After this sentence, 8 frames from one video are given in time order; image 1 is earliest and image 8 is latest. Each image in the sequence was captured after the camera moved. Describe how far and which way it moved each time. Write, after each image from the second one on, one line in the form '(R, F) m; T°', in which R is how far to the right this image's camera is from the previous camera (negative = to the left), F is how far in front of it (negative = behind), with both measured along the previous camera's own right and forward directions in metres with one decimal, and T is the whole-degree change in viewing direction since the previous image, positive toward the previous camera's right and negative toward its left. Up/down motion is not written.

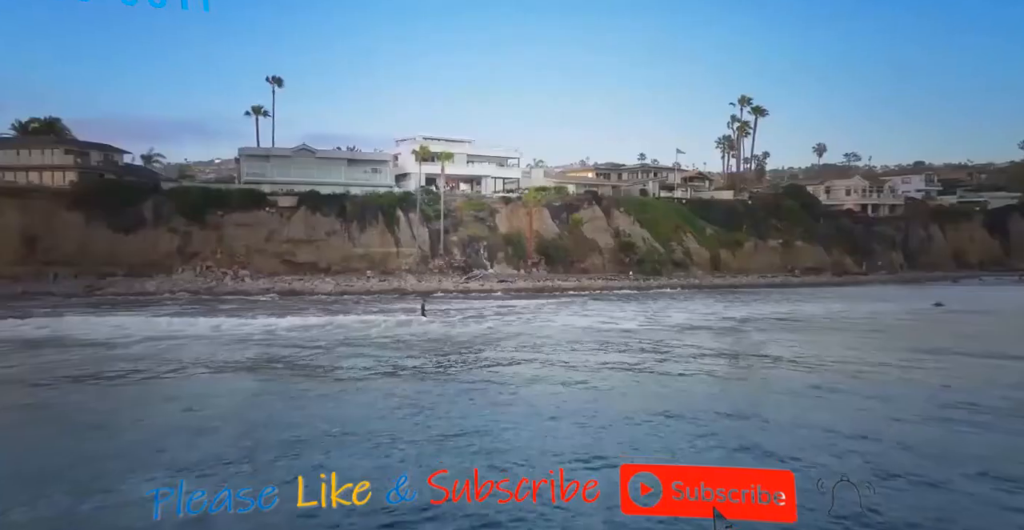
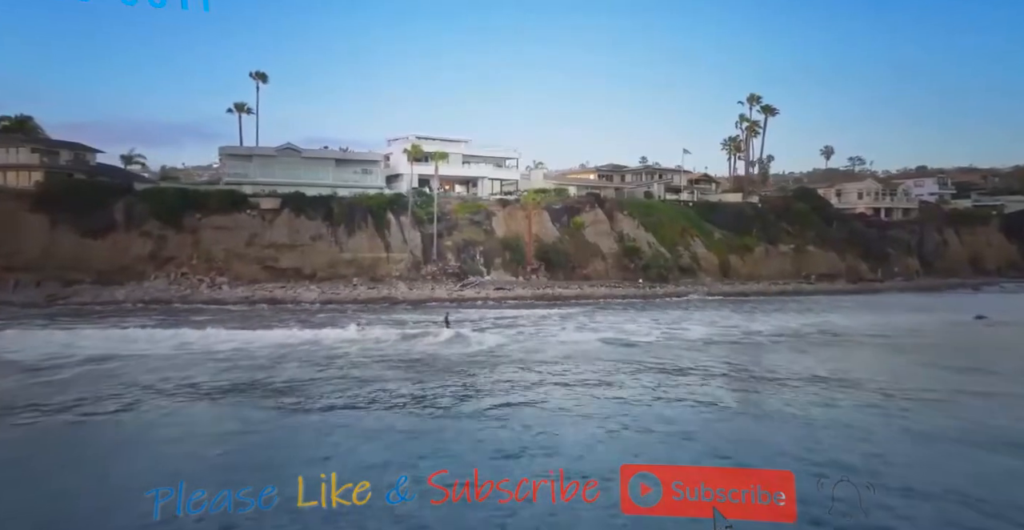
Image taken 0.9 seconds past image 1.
(0.0, +2.4) m; 0°
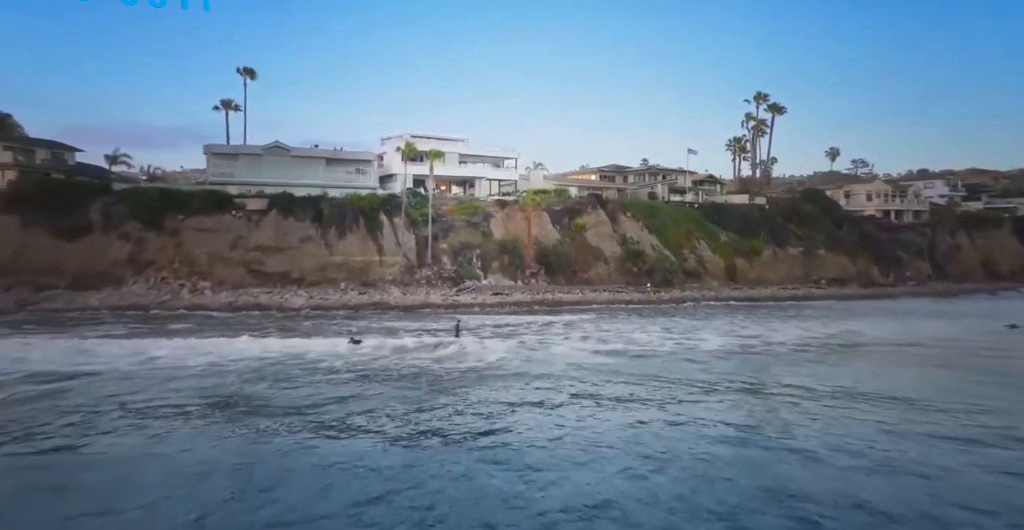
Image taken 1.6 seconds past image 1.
(0.0, +1.7) m; 0°
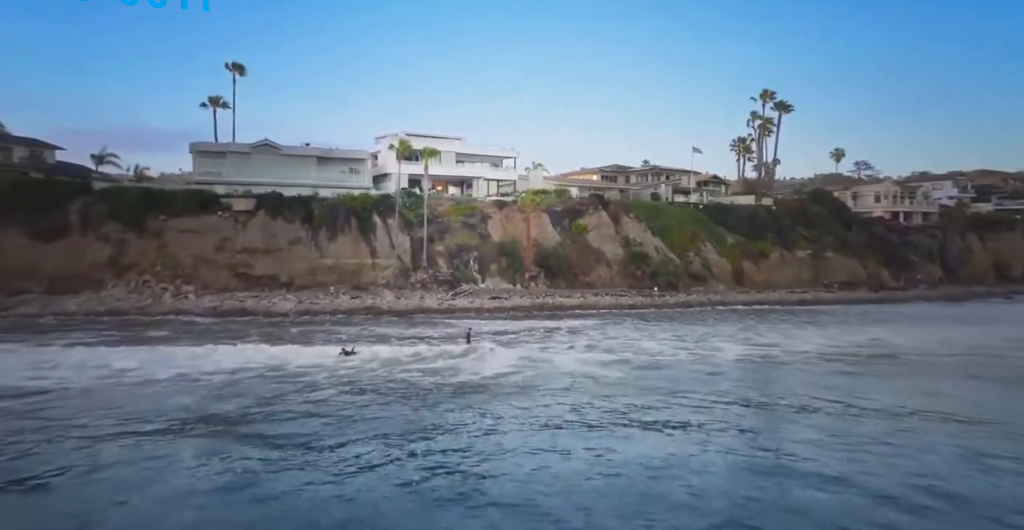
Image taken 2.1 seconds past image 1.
(0.0, +1.5) m; 0°
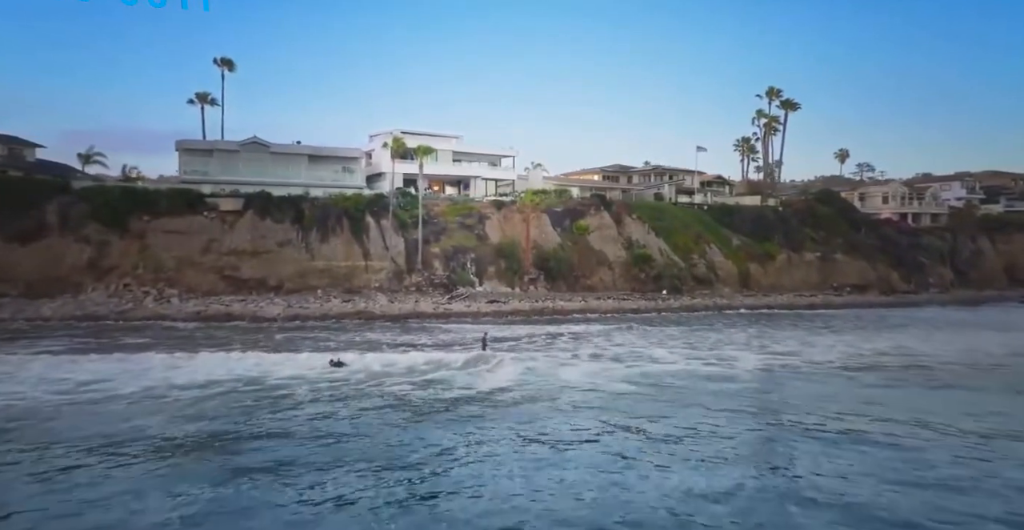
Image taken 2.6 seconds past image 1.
(0.0, +1.3) m; 0°
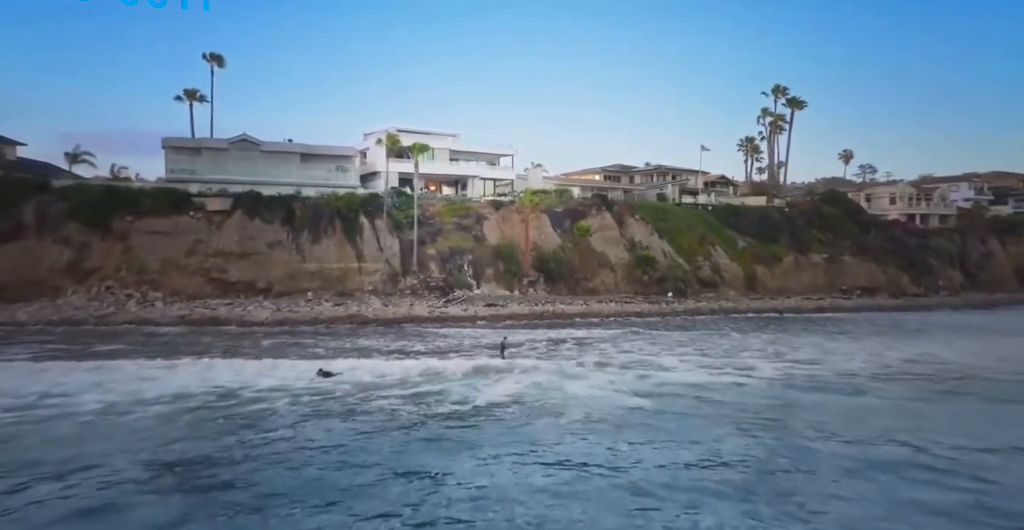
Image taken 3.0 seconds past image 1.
(0.0, +1.2) m; 0°
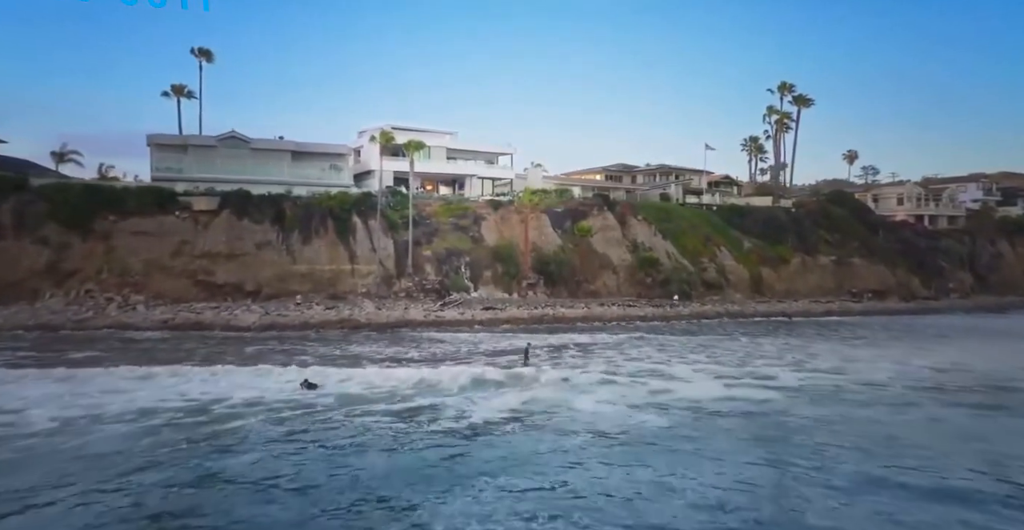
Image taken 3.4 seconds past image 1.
(0.0, +1.2) m; 0°
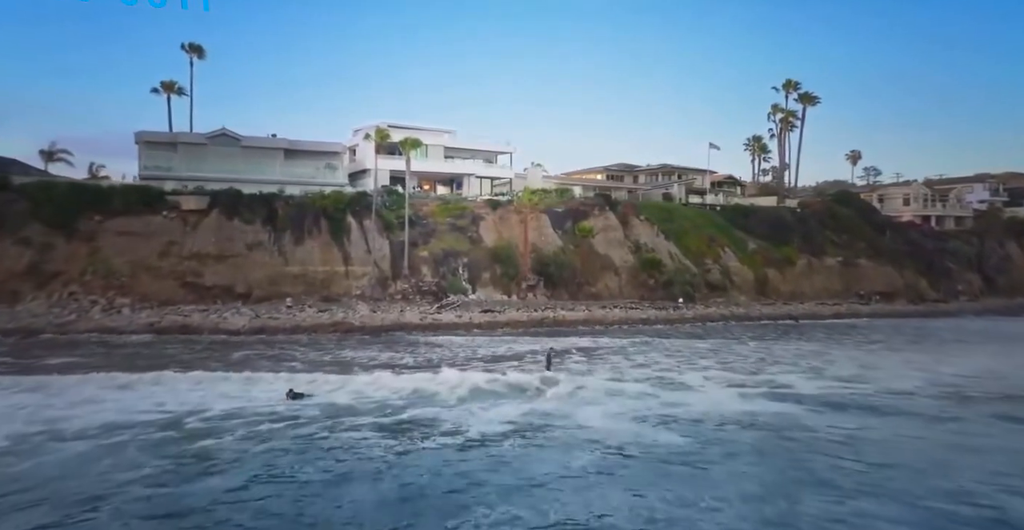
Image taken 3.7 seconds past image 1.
(0.0, +0.9) m; 0°
